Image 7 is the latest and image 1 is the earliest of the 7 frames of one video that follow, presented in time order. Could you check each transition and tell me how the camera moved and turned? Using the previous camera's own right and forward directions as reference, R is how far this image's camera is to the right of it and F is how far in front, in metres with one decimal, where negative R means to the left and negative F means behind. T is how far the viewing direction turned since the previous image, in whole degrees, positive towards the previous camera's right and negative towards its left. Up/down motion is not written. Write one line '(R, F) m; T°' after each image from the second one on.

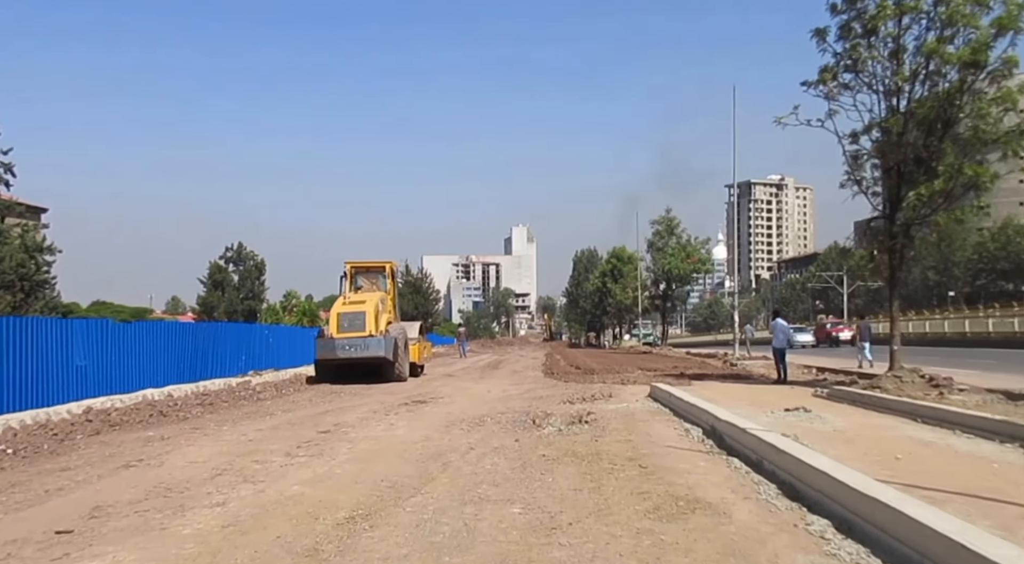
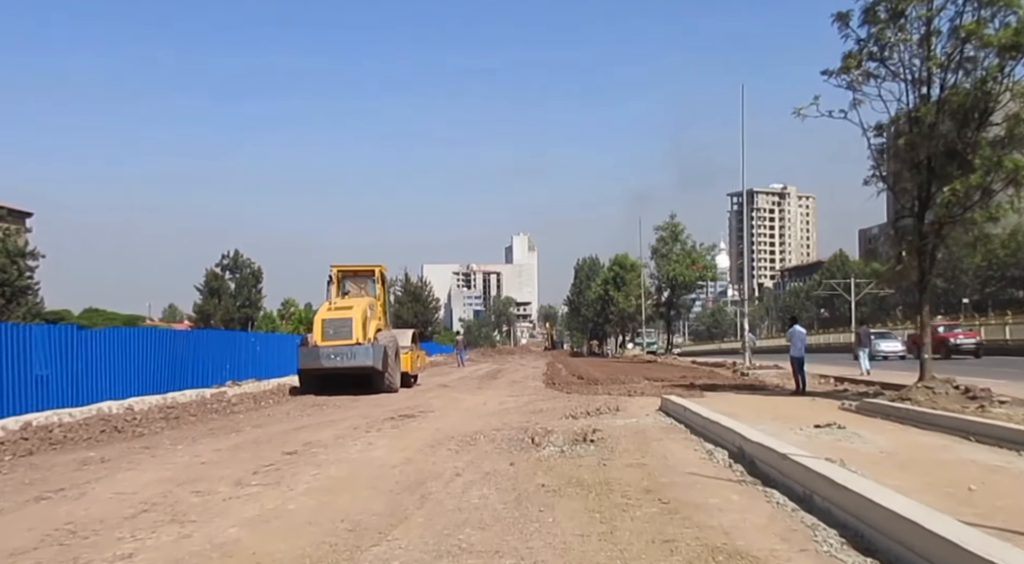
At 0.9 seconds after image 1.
(+0.1, +1.8) m; 0°
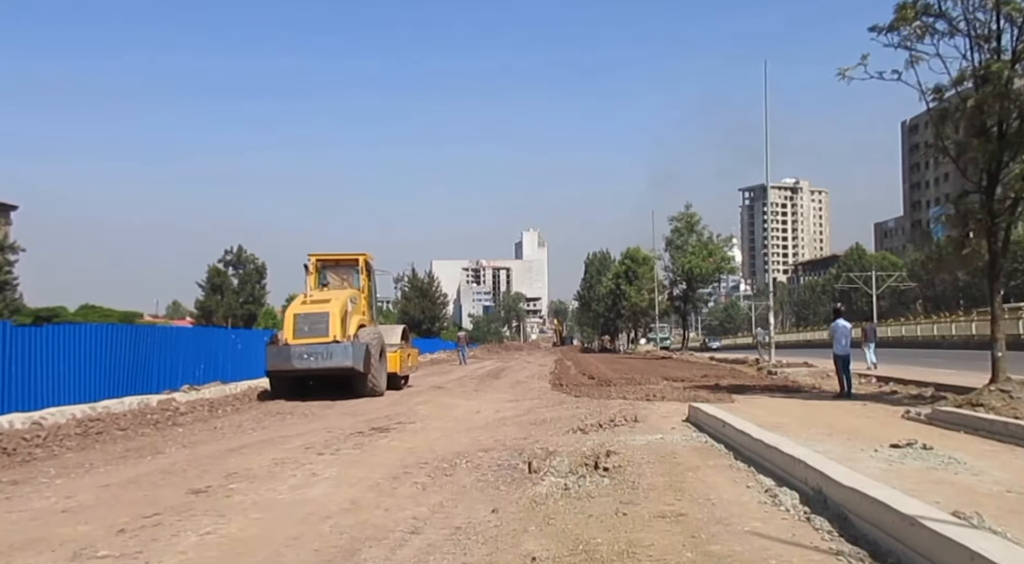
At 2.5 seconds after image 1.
(+0.2, +3.2) m; -1°
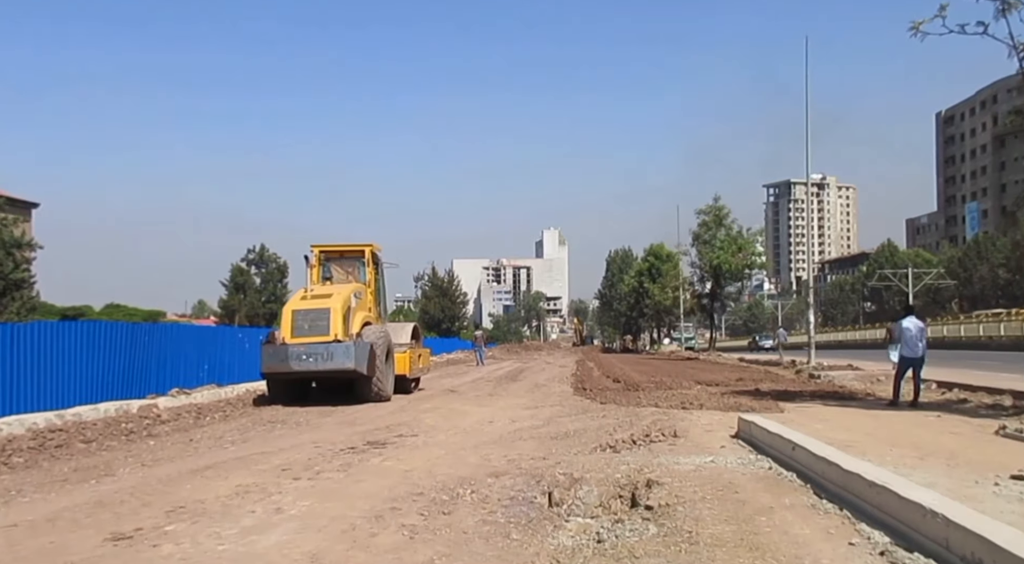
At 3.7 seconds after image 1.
(0.0, +2.1) m; -1°
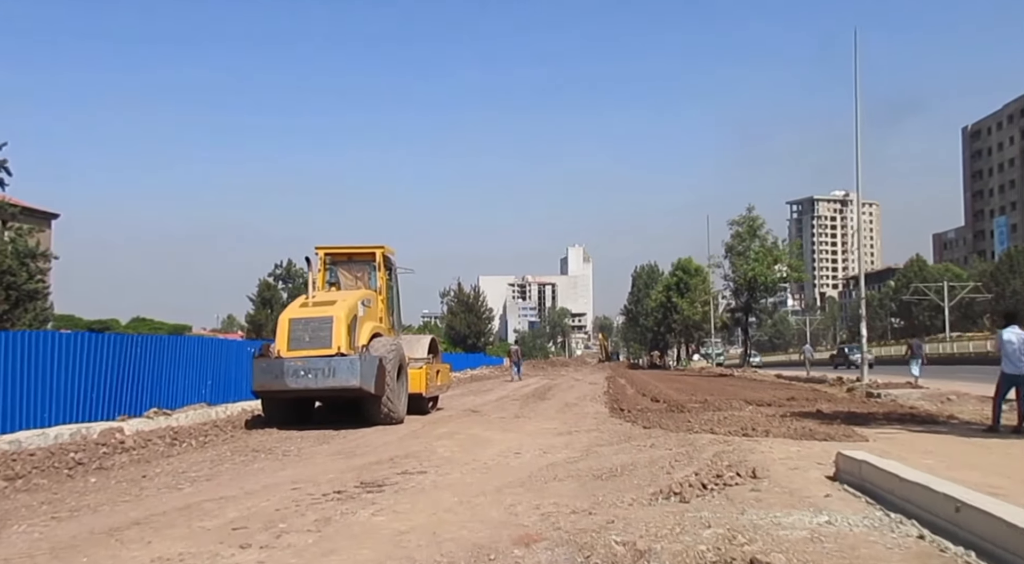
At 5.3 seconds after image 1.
(-0.1, +2.7) m; -1°
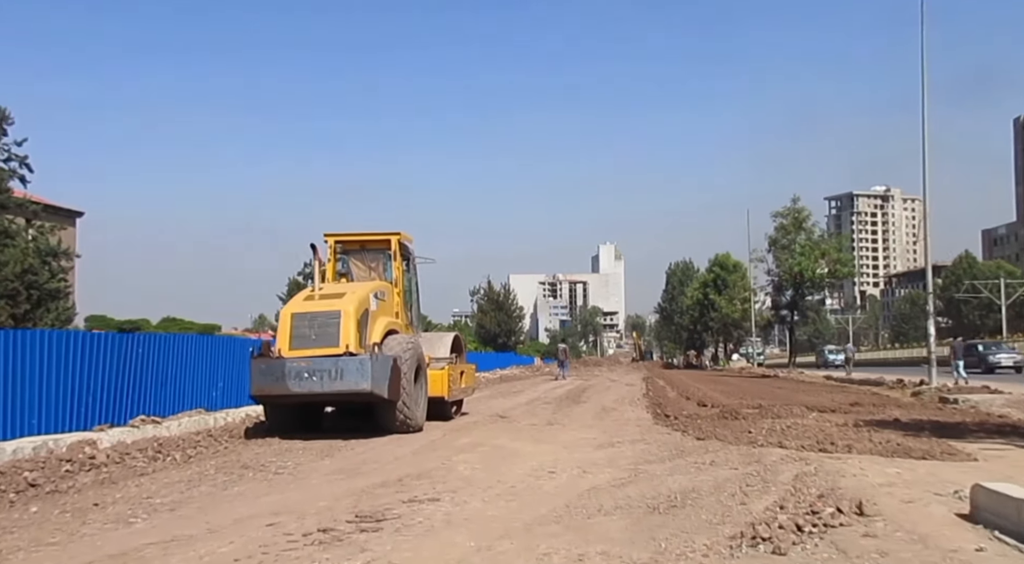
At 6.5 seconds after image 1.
(0.0, +2.2) m; -2°
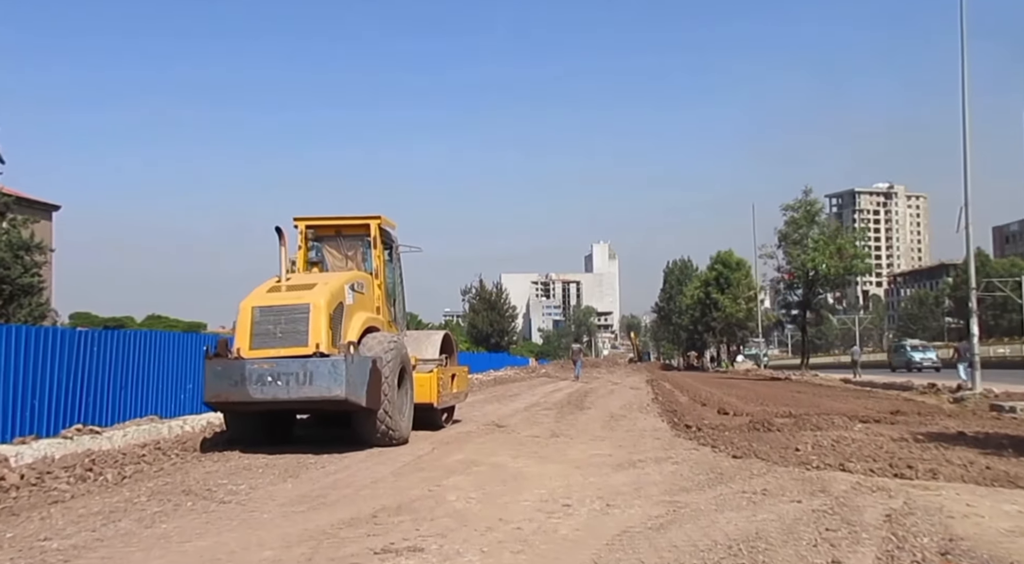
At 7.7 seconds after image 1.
(-0.1, +2.4) m; 0°
